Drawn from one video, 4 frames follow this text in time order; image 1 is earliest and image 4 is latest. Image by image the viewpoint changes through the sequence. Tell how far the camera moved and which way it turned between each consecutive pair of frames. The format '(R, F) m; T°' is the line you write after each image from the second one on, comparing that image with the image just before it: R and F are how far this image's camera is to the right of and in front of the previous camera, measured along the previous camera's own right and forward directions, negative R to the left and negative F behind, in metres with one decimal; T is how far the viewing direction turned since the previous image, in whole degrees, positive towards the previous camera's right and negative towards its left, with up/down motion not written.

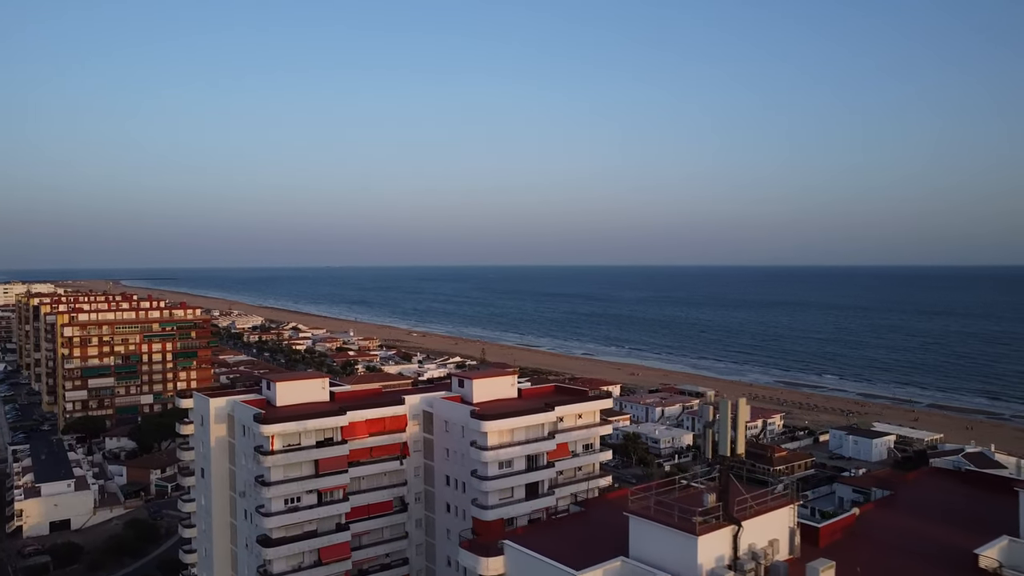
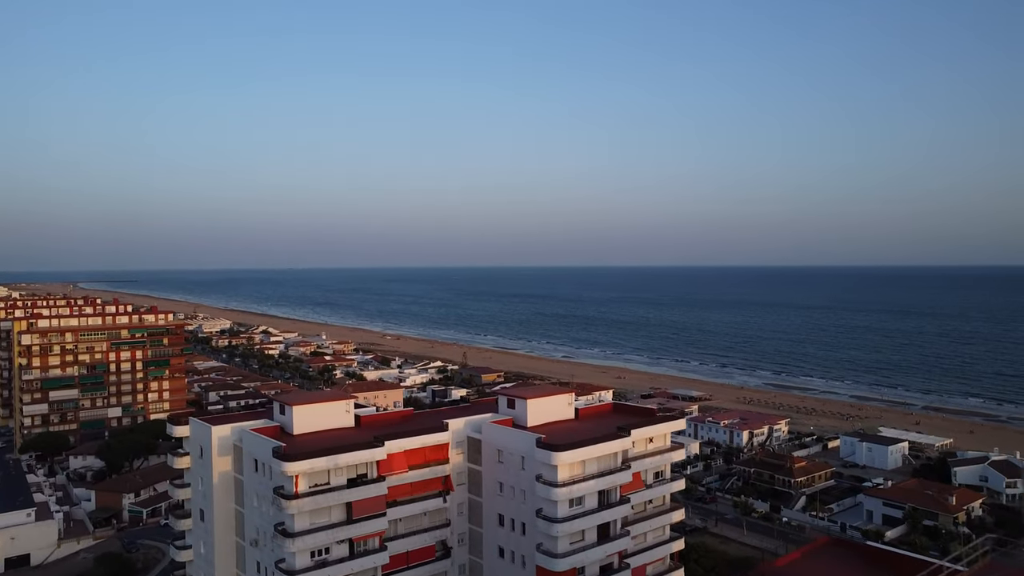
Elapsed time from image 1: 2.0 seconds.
(-2.2, +3.0) m; +3°
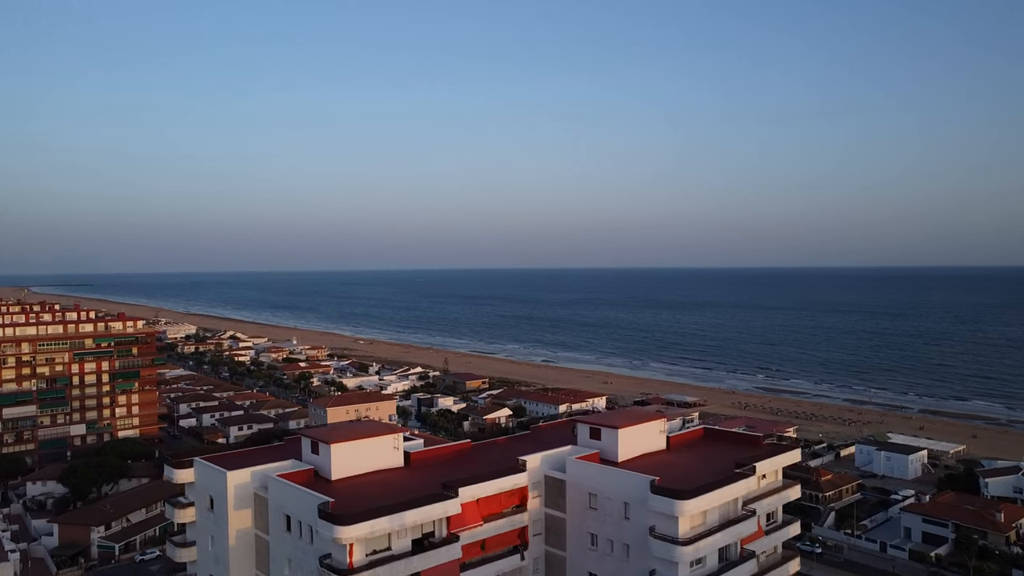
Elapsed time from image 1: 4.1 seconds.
(-2.4, +3.2) m; +3°
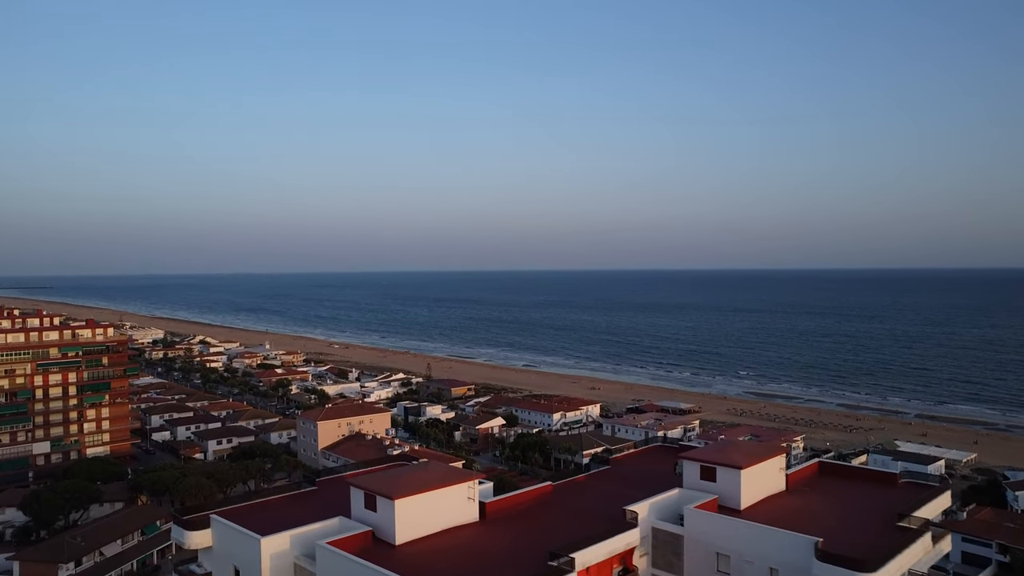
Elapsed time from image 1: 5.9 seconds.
(-2.0, +2.8) m; +2°
